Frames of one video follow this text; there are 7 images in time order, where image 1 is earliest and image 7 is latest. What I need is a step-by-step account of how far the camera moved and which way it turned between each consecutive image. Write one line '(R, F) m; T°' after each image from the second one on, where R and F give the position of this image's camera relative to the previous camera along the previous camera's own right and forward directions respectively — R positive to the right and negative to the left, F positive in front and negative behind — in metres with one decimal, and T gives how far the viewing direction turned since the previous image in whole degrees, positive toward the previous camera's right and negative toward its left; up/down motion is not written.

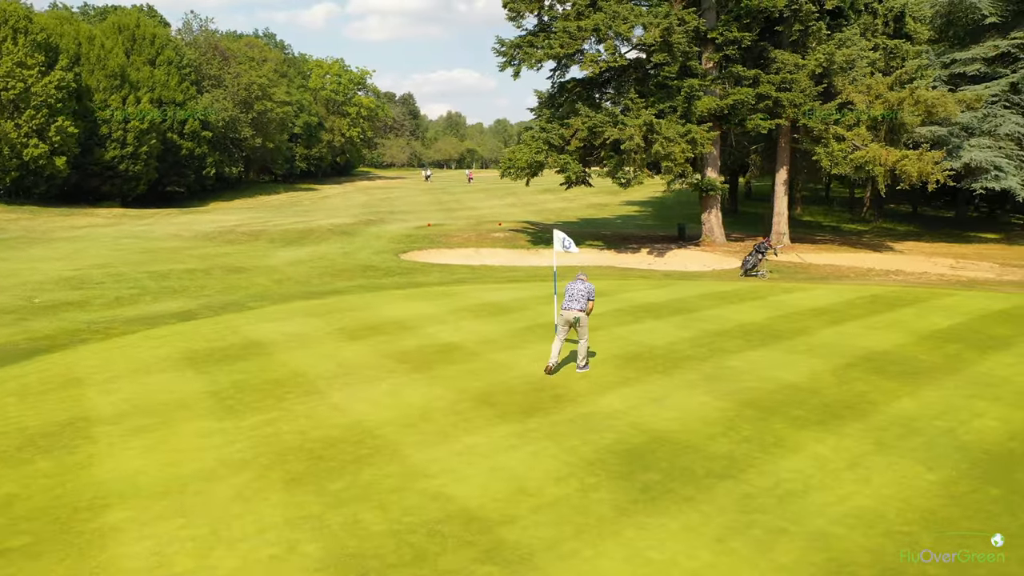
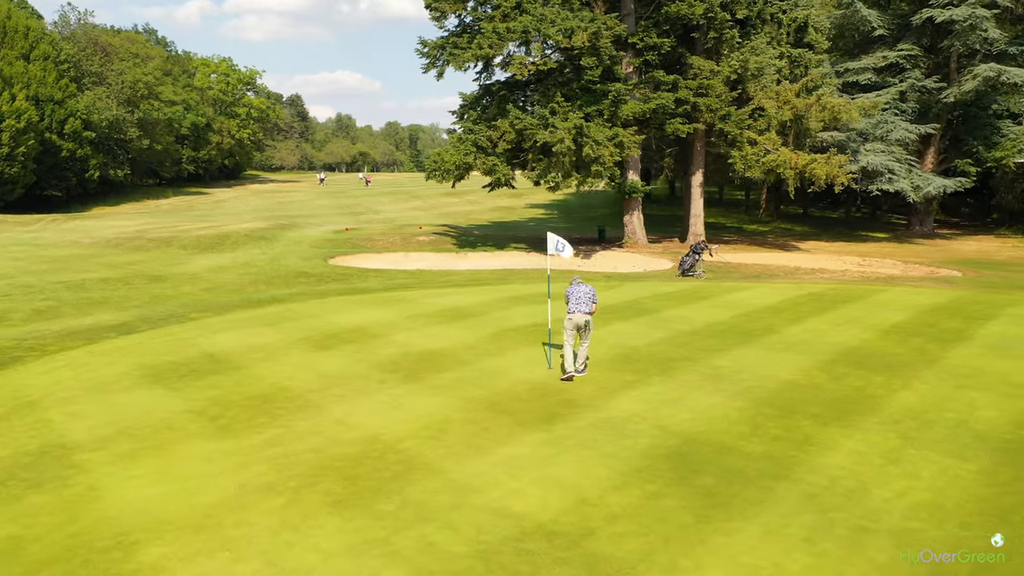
(-1.5, +0.4) m; +8°
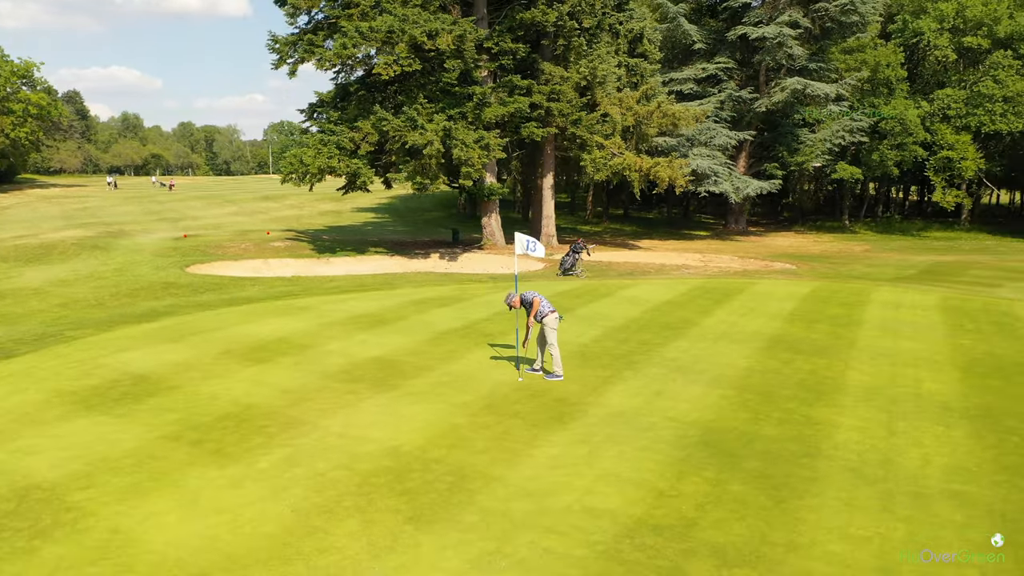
(-2.4, +0.4) m; +13°
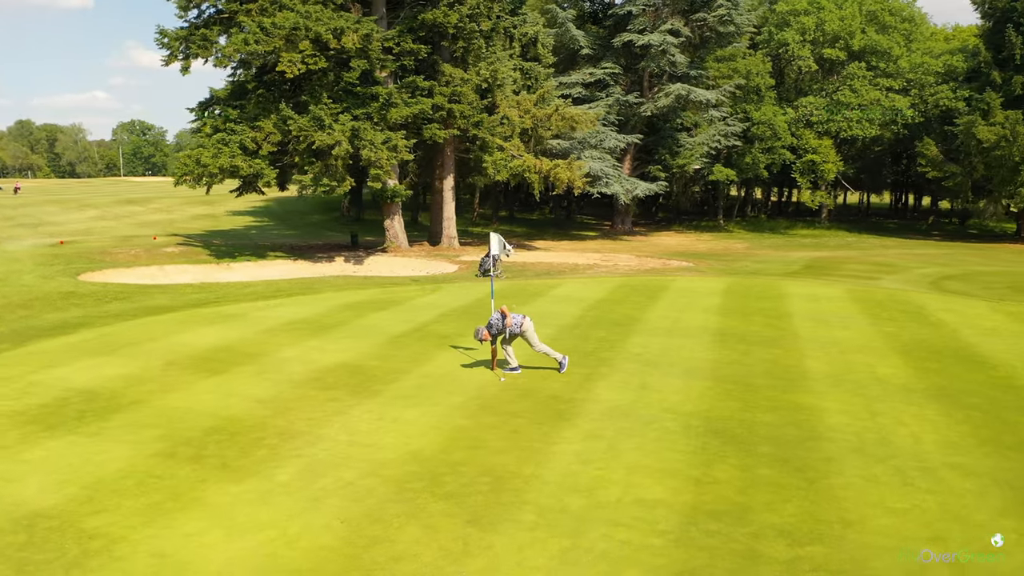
(-1.6, +0.1) m; +9°
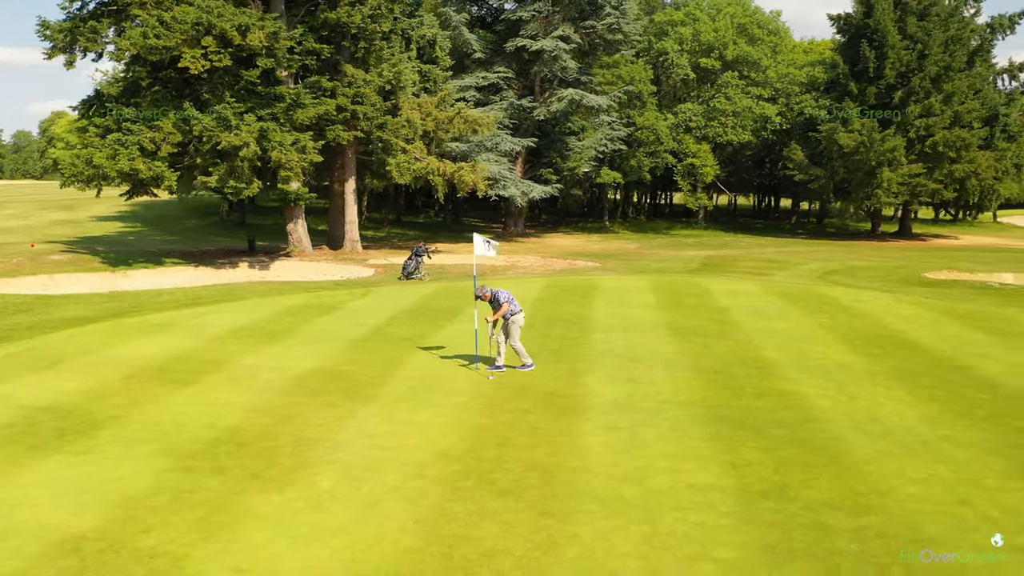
(-1.7, 0.0) m; +9°
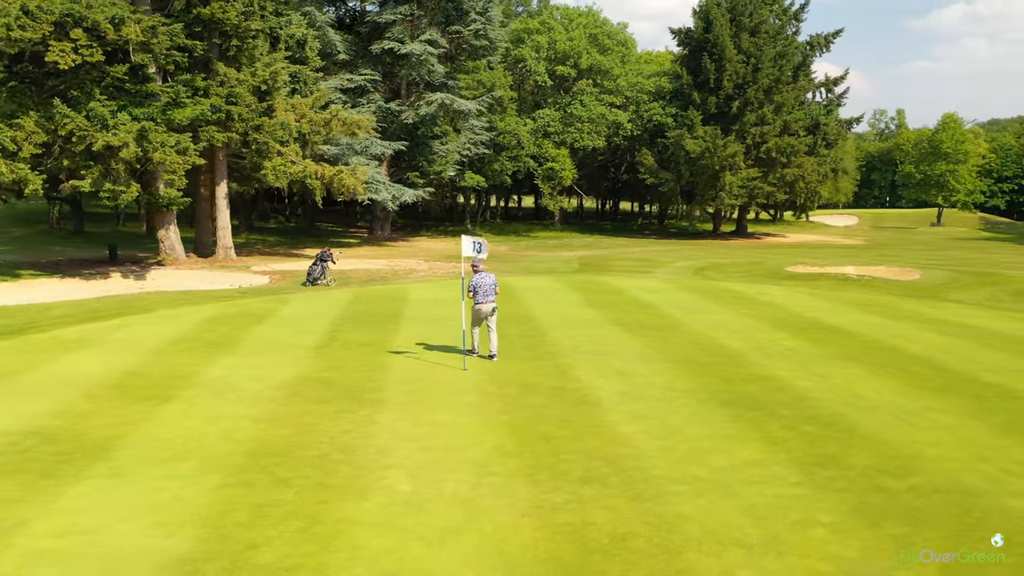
(-2.4, 0.0) m; +12°
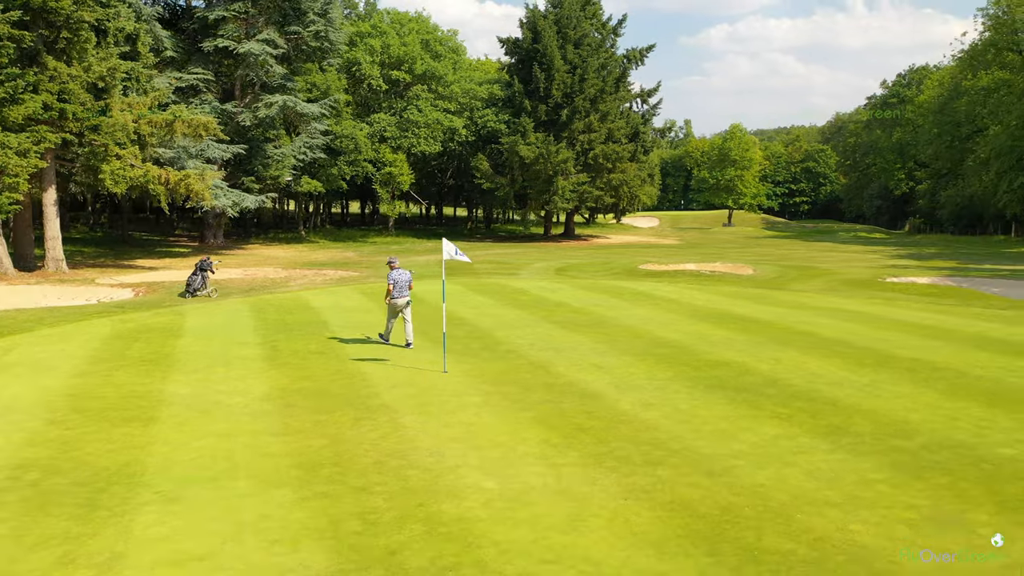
(-2.7, 0.0) m; +14°
